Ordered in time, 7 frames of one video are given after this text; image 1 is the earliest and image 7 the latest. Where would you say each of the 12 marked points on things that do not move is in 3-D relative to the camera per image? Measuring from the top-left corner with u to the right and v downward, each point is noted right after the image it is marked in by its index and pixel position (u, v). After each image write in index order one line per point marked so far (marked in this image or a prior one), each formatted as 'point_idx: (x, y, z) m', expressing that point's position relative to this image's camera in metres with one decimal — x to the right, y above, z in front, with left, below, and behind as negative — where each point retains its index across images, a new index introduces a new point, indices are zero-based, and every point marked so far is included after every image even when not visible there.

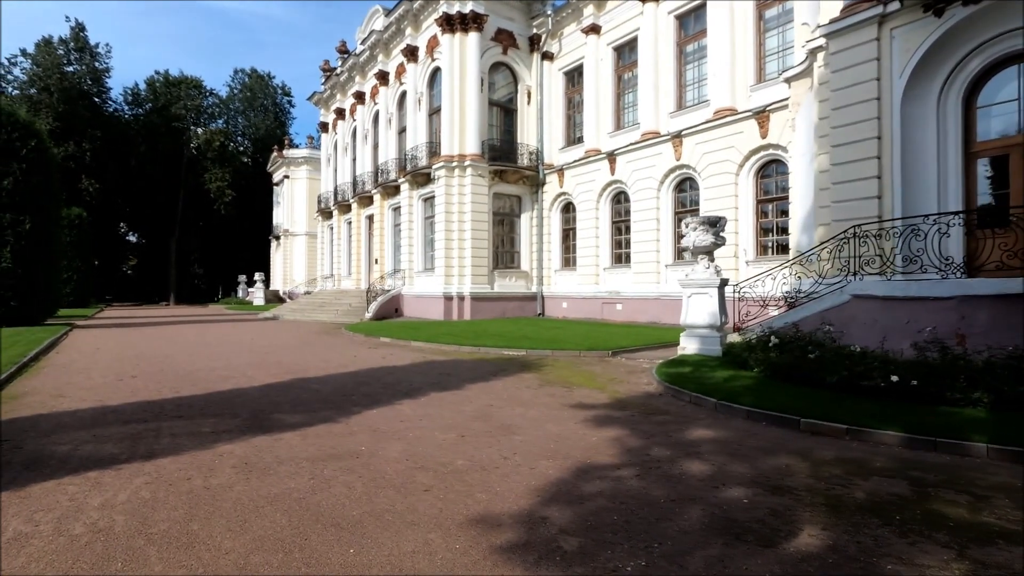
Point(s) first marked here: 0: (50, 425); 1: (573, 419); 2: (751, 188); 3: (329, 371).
0: (-5.0, -1.5, +5.9) m
1: (+0.7, -1.5, +6.3) m
2: (+7.5, +3.1, +17.3) m
3: (-3.3, -1.5, +9.9) m
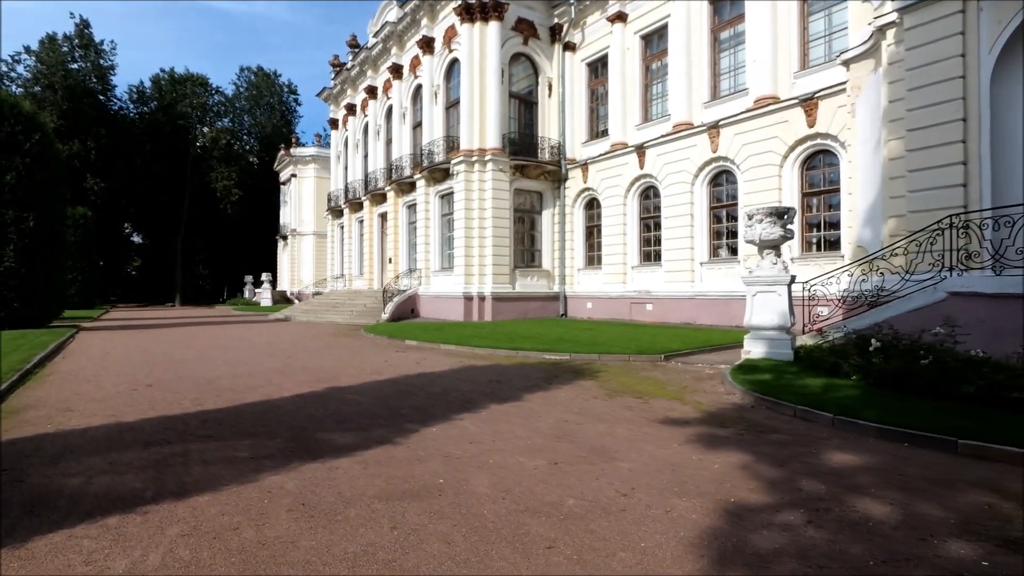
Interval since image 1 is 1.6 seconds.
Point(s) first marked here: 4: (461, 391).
0: (-4.1, -1.5, +4.9) m
1: (+1.6, -1.5, +5.4) m
2: (+8.4, +3.2, +16.3) m
3: (-2.4, -1.5, +8.9) m
4: (-0.7, -1.5, +7.8) m
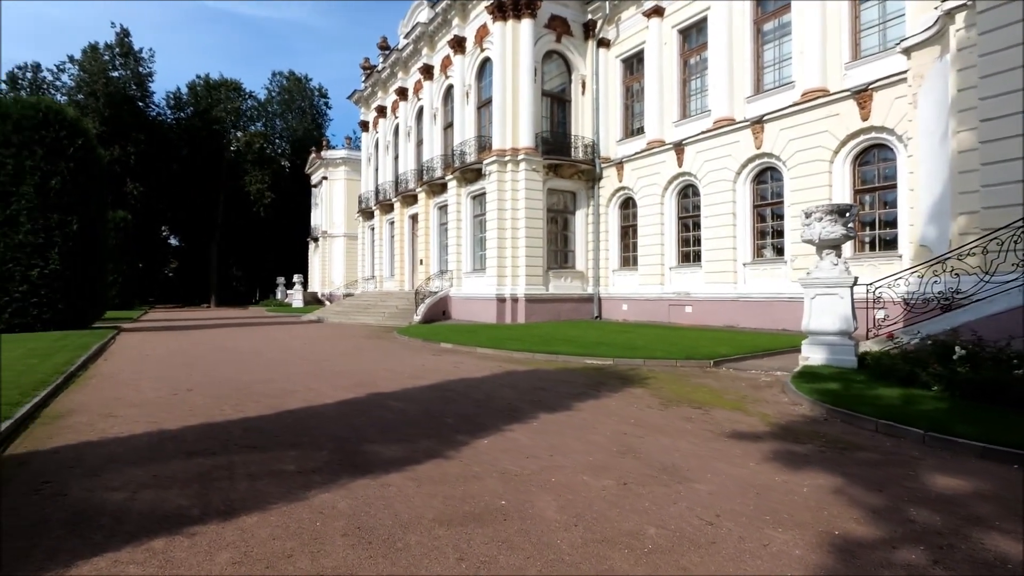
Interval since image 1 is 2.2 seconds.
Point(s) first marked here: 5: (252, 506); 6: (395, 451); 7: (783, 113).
0: (-3.6, -1.5, +4.8) m
1: (+2.1, -1.5, +4.9) m
2: (+9.5, +3.1, +15.5) m
3: (-1.7, -1.5, +8.7) m
4: (-0.1, -1.5, +7.5) m
5: (-1.8, -1.5, +3.8) m
6: (-1.1, -1.5, +5.0) m
7: (+8.3, +5.4, +16.8) m
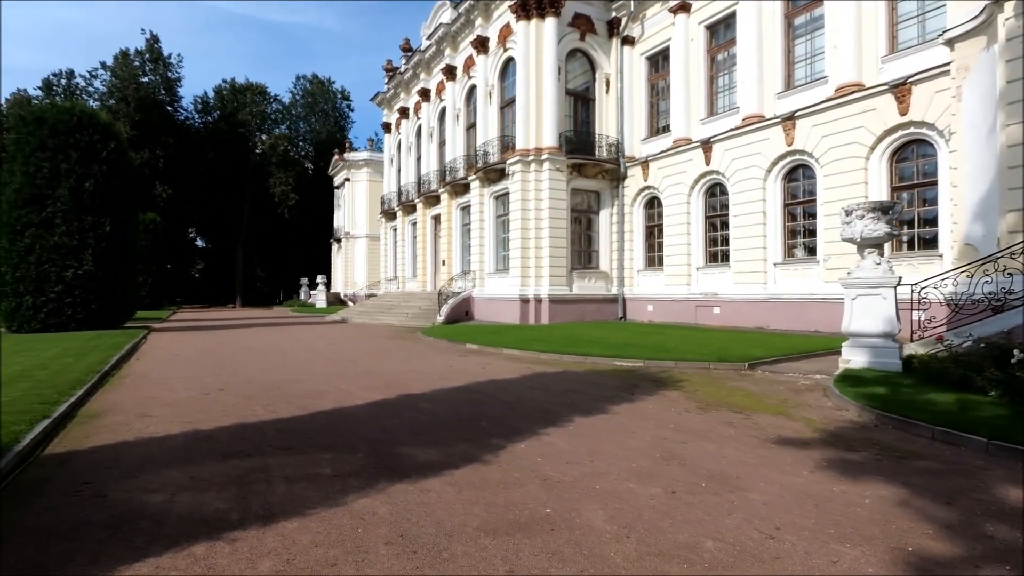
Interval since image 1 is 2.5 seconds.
0: (-3.2, -1.5, +4.7) m
1: (+2.5, -1.5, +4.7) m
2: (+10.2, +3.1, +15.0) m
3: (-1.2, -1.5, +8.6) m
4: (+0.4, -1.5, +7.3) m
5: (-1.5, -1.5, +3.7) m
6: (-0.7, -1.5, +4.9) m
7: (+9.1, +5.4, +16.4) m
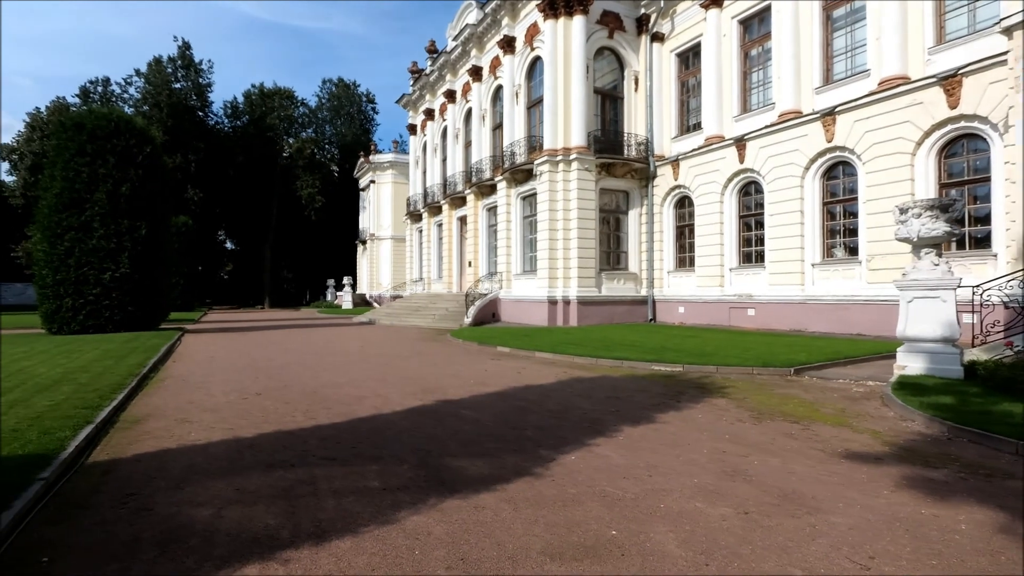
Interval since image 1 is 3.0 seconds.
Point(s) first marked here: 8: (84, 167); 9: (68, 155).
0: (-2.8, -1.5, +4.6) m
1: (+2.9, -1.5, +4.4) m
2: (+11.0, +3.1, +14.4) m
3: (-0.6, -1.6, +8.4) m
4: (+0.9, -1.6, +7.1) m
5: (-1.1, -1.6, +3.5) m
6: (-0.3, -1.5, +4.7) m
7: (+10.0, +5.3, +15.8) m
8: (-13.2, +3.7, +16.9) m
9: (-13.7, +4.1, +16.8) m
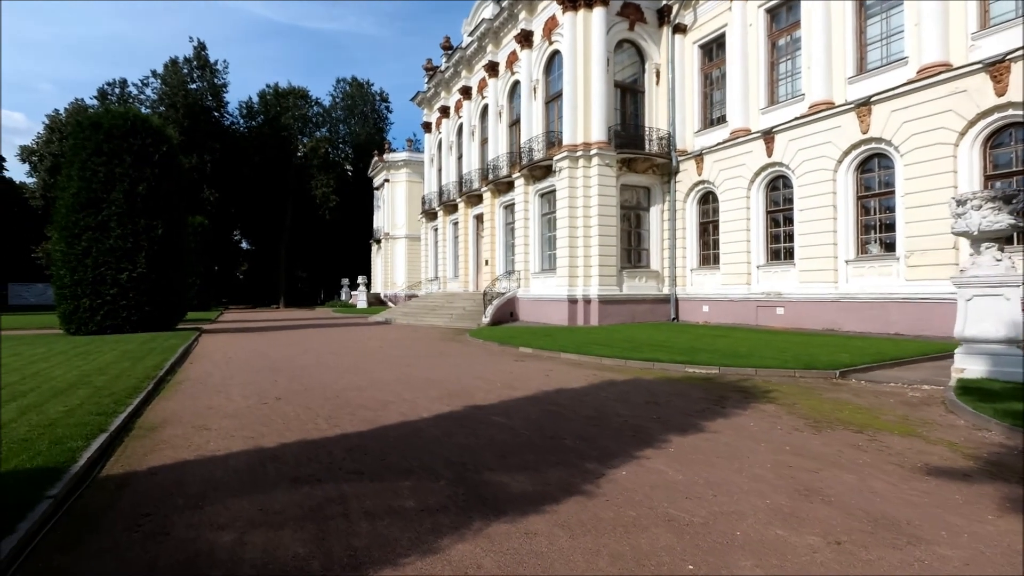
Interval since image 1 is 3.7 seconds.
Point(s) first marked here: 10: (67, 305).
0: (-2.4, -1.5, +4.3) m
1: (+3.3, -1.5, +3.9) m
2: (+11.6, +3.1, +13.7) m
3: (-0.2, -1.6, +8.0) m
4: (+1.3, -1.5, +6.6) m
5: (-0.7, -1.5, +3.1) m
6: (+0.1, -1.5, +4.3) m
7: (+10.6, +5.4, +15.1) m
8: (-12.6, +3.7, +16.7) m
9: (-13.0, +4.1, +16.7) m
10: (-13.7, -0.5, +16.9) m
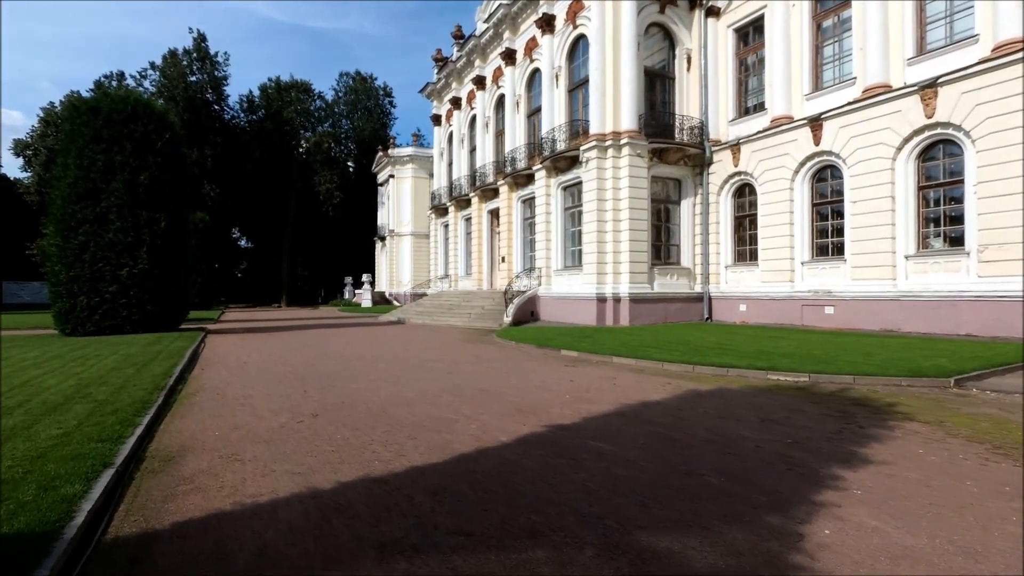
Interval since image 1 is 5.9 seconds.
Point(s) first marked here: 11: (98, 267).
0: (-1.4, -1.5, +3.0) m
1: (+4.3, -1.5, +2.6) m
2: (+12.6, +3.2, +12.5) m
3: (+0.8, -1.5, +6.7) m
4: (+2.3, -1.5, +5.4) m
5: (+0.3, -1.5, +1.9) m
6: (+1.1, -1.5, +3.0) m
7: (+11.5, +5.5, +13.9) m
8: (-11.6, +3.8, +15.4) m
9: (-12.1, +4.1, +15.3) m
10: (-12.8, -0.4, +15.6) m
11: (-11.9, +0.6, +15.7) m
